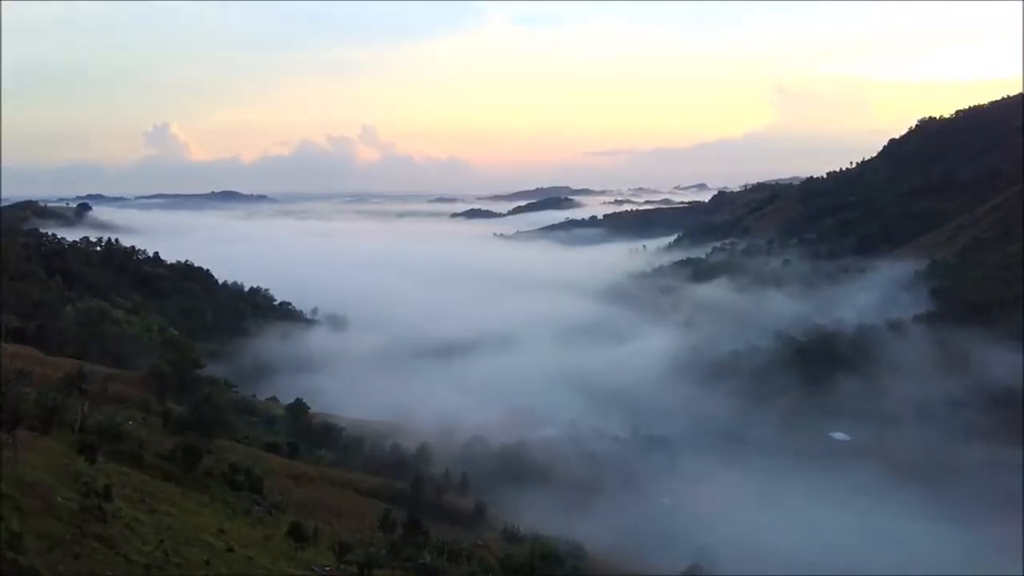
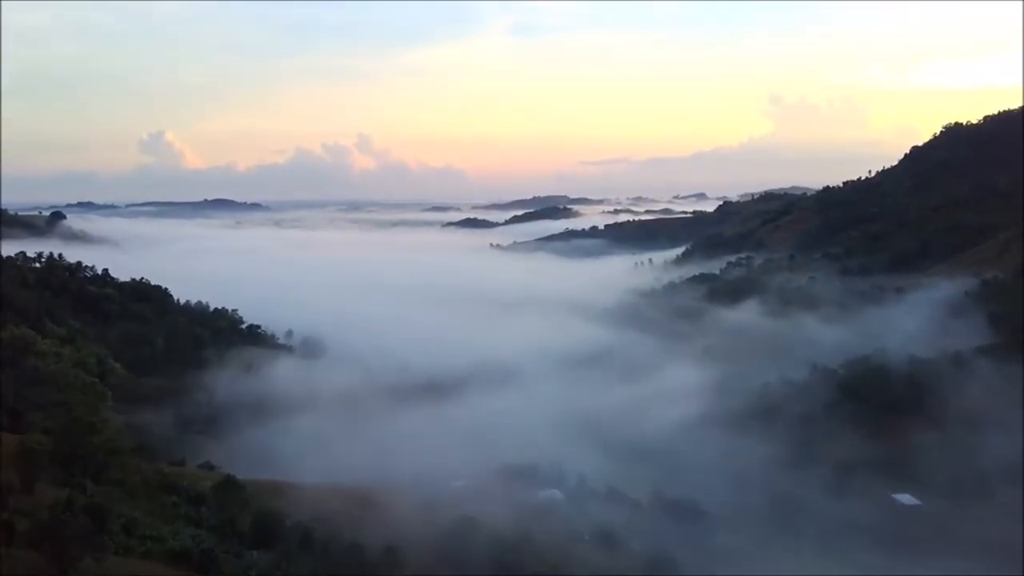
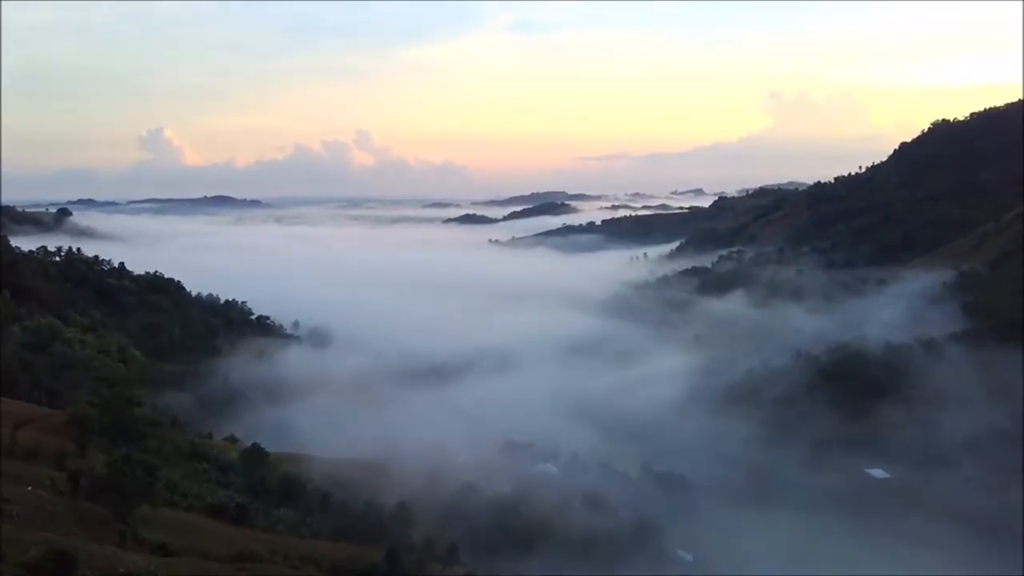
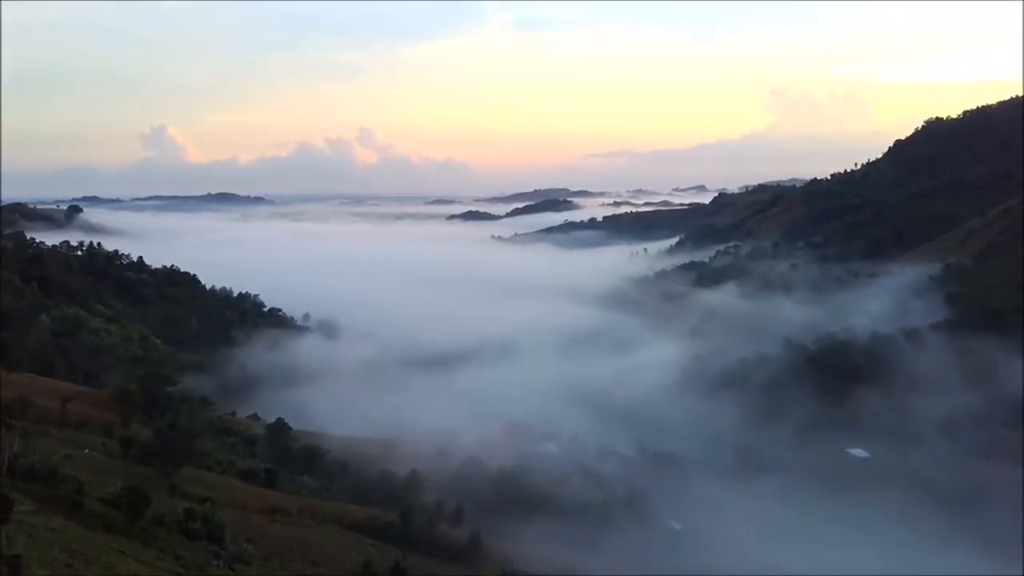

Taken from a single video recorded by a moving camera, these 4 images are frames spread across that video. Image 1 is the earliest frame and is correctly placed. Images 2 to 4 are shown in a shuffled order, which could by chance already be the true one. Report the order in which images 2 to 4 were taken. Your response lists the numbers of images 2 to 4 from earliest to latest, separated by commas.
4, 3, 2
